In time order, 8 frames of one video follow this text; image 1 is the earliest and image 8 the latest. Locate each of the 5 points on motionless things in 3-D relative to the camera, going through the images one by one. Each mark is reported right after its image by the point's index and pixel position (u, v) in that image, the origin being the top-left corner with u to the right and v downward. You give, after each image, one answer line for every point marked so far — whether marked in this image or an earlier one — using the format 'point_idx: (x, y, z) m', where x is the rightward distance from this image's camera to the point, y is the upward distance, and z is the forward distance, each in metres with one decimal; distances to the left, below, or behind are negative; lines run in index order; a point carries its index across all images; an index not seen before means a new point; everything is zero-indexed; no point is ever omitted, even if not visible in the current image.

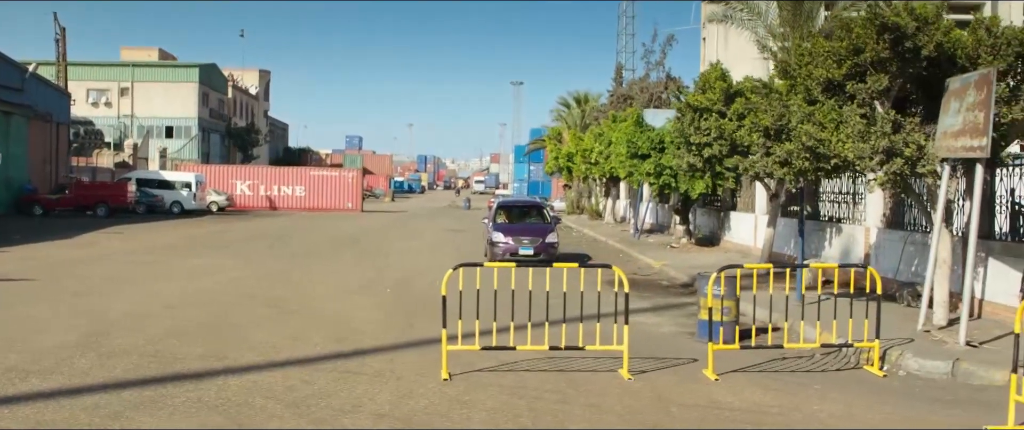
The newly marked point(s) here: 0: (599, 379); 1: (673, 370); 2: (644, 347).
0: (+0.7, -1.3, +9.1) m
1: (+1.3, -1.3, +9.6) m
2: (+1.3, -1.2, +10.8) m
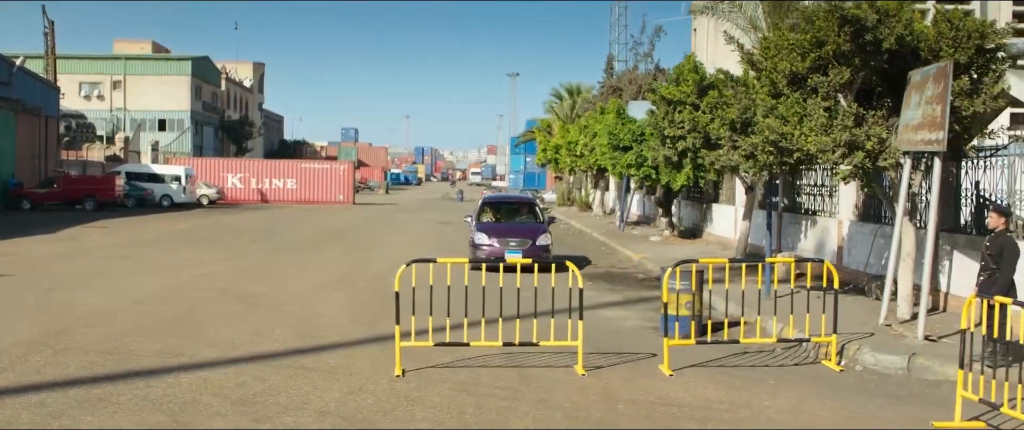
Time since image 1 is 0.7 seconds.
0: (+0.3, -1.3, +9.1) m
1: (+1.0, -1.3, +9.6) m
2: (+0.9, -1.2, +10.8) m
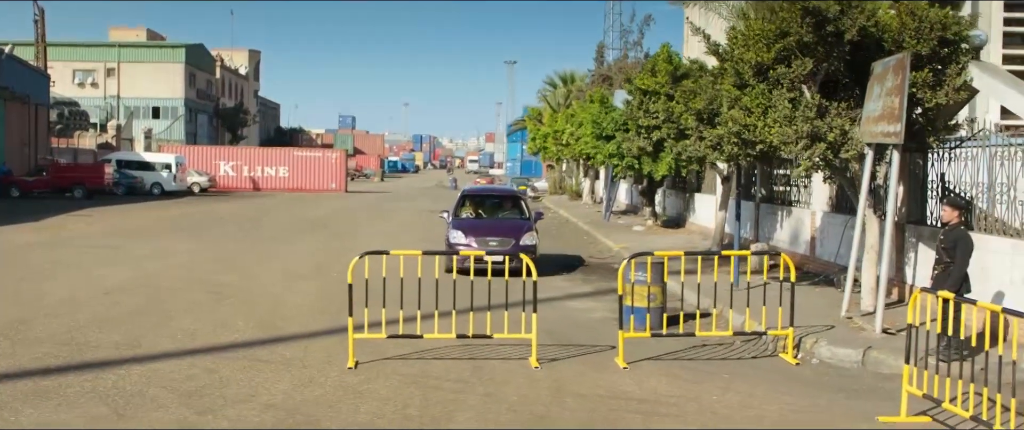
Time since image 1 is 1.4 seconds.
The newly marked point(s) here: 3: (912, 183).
0: (-0.1, -1.2, +9.1) m
1: (+0.6, -1.2, +9.5) m
2: (+0.5, -1.1, +10.8) m
3: (+4.1, +0.3, +11.6) m
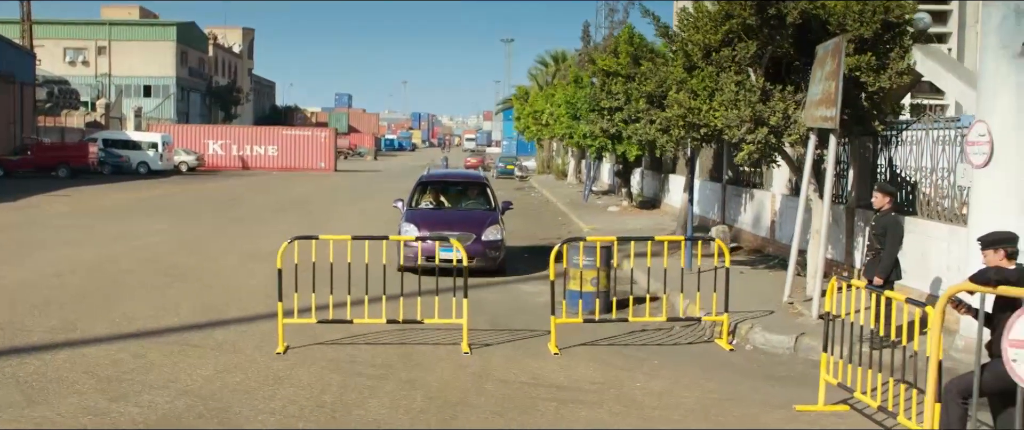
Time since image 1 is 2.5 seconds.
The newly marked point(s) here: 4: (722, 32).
0: (-0.6, -1.1, +9.1) m
1: (0.0, -1.1, +9.5) m
2: (0.0, -1.0, +10.7) m
3: (+3.6, +0.5, +11.5) m
4: (+2.0, +1.7, +10.7) m
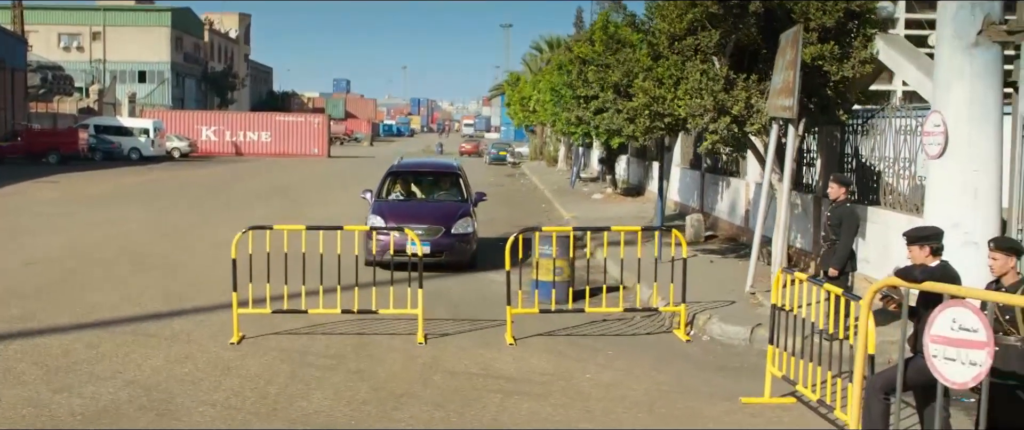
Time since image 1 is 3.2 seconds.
0: (-1.0, -1.0, +9.0) m
1: (-0.3, -1.0, +9.5) m
2: (-0.4, -0.9, +10.7) m
3: (+3.2, +0.6, +11.5) m
4: (+1.6, +1.8, +10.6) m
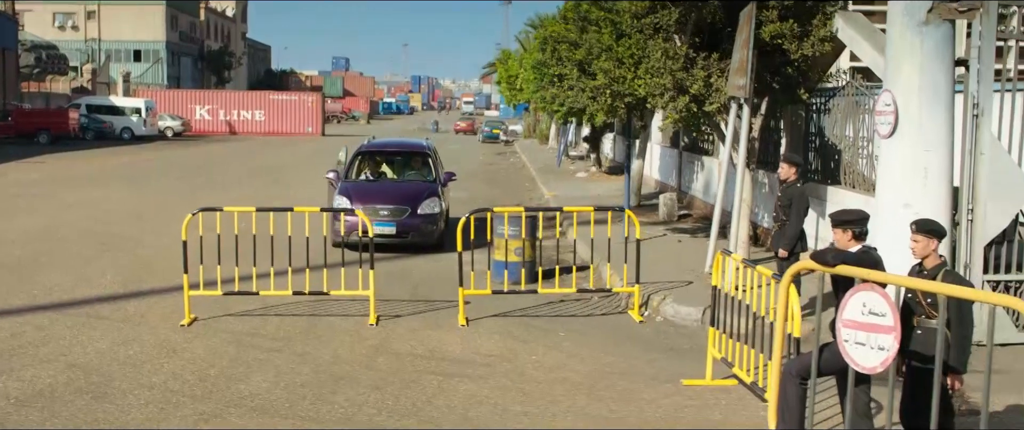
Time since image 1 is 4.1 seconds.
0: (-1.4, -0.9, +9.0) m
1: (-0.7, -0.8, +9.5) m
2: (-0.8, -0.7, +10.7) m
3: (+2.8, +0.8, +11.4) m
4: (+1.2, +2.0, +10.5) m
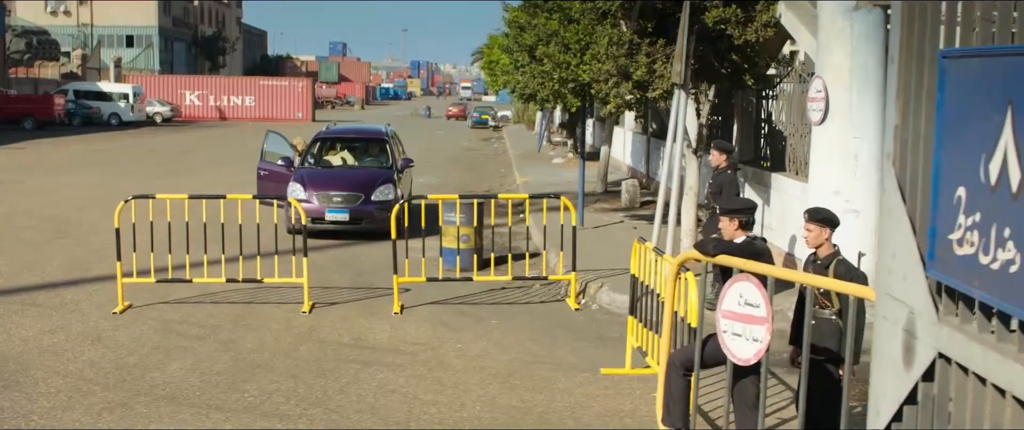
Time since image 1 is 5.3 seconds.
0: (-1.9, -0.8, +9.0) m
1: (-1.2, -0.7, +9.4) m
2: (-1.3, -0.6, +10.6) m
3: (+2.3, +0.9, +11.3) m
4: (+0.7, +2.1, +10.4) m
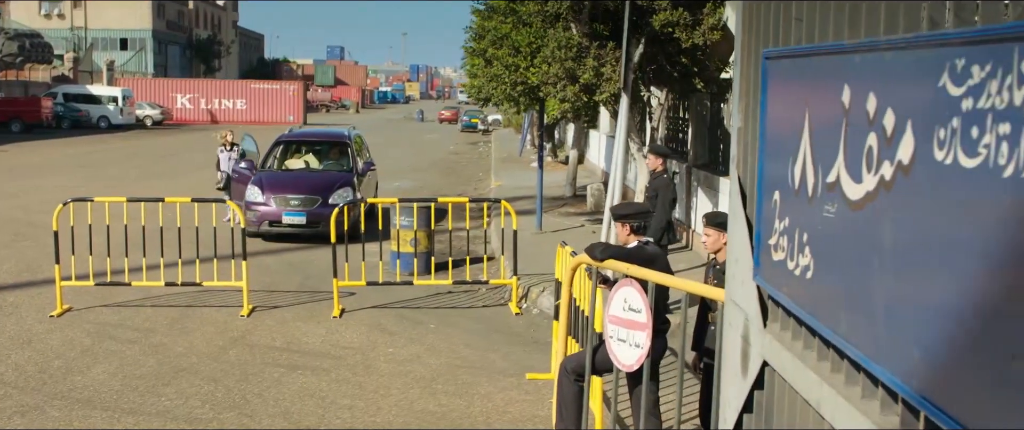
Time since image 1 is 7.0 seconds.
0: (-2.4, -0.8, +9.0) m
1: (-1.7, -0.8, +9.4) m
2: (-1.7, -0.6, +10.6) m
3: (+1.9, +0.9, +11.2) m
4: (+0.2, +2.1, +10.4) m
